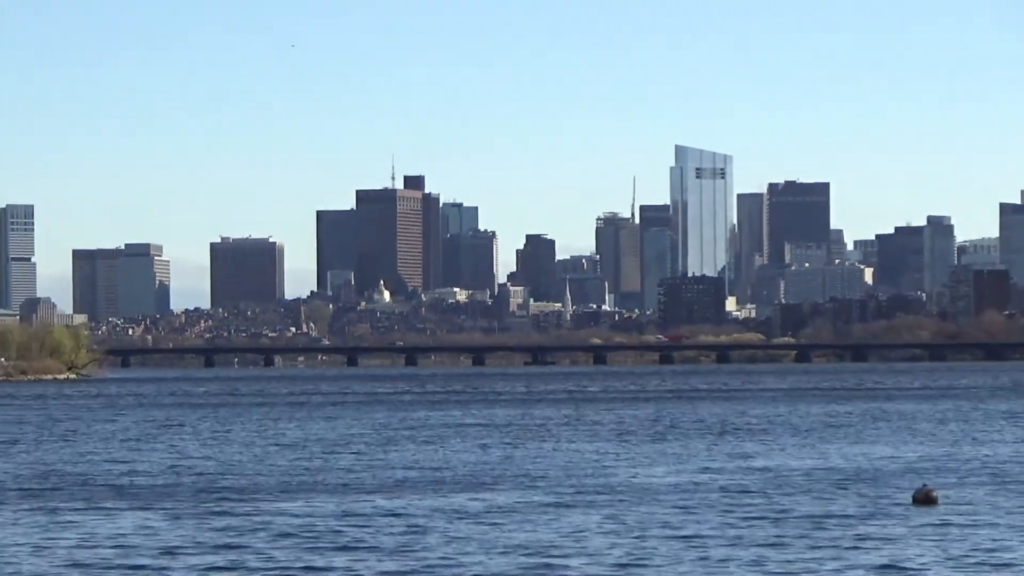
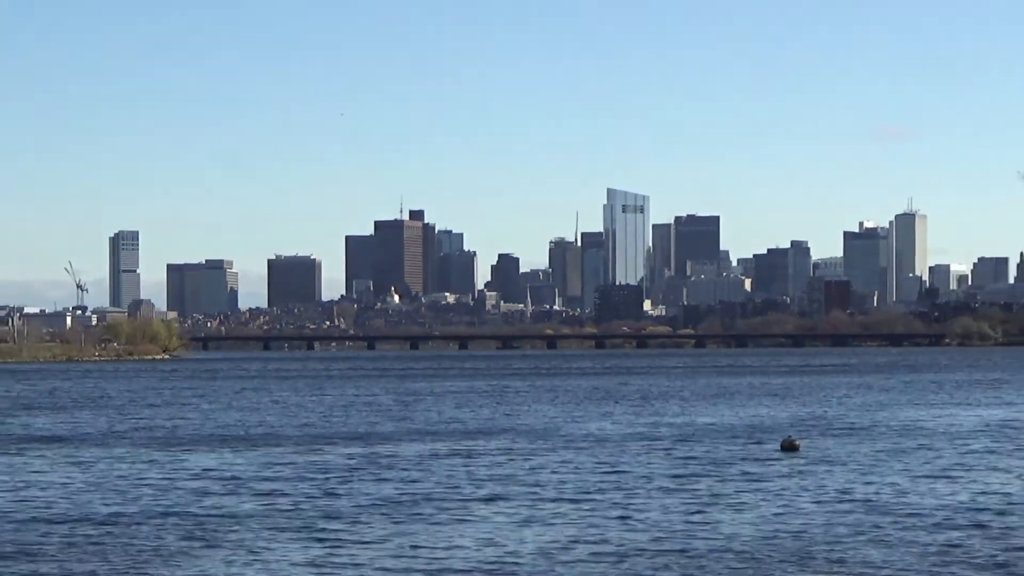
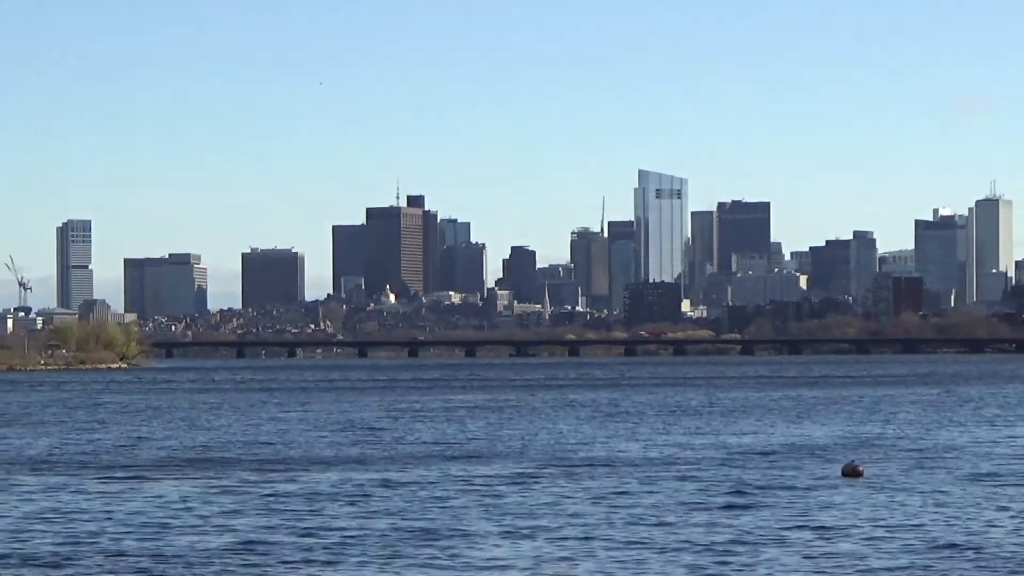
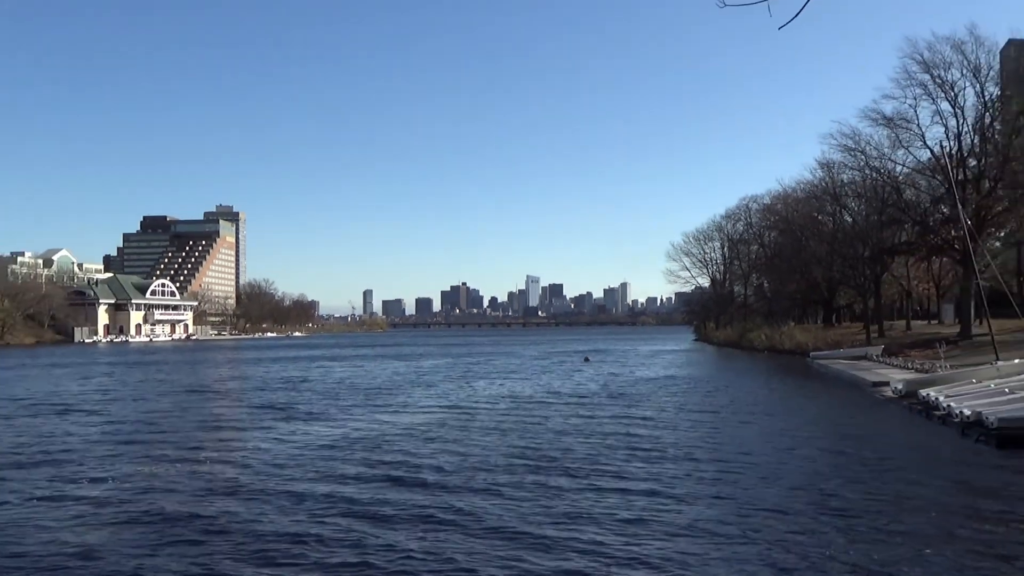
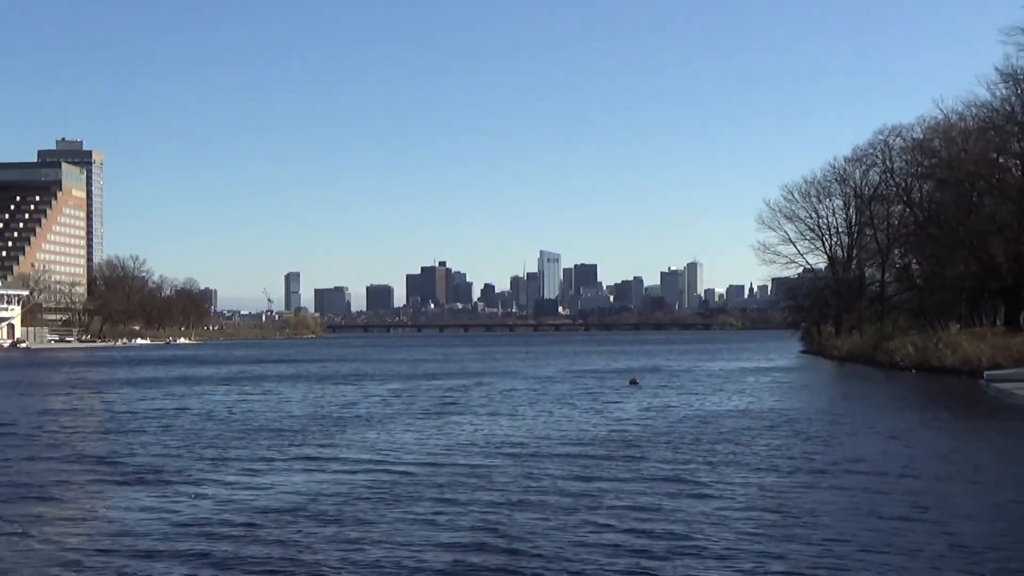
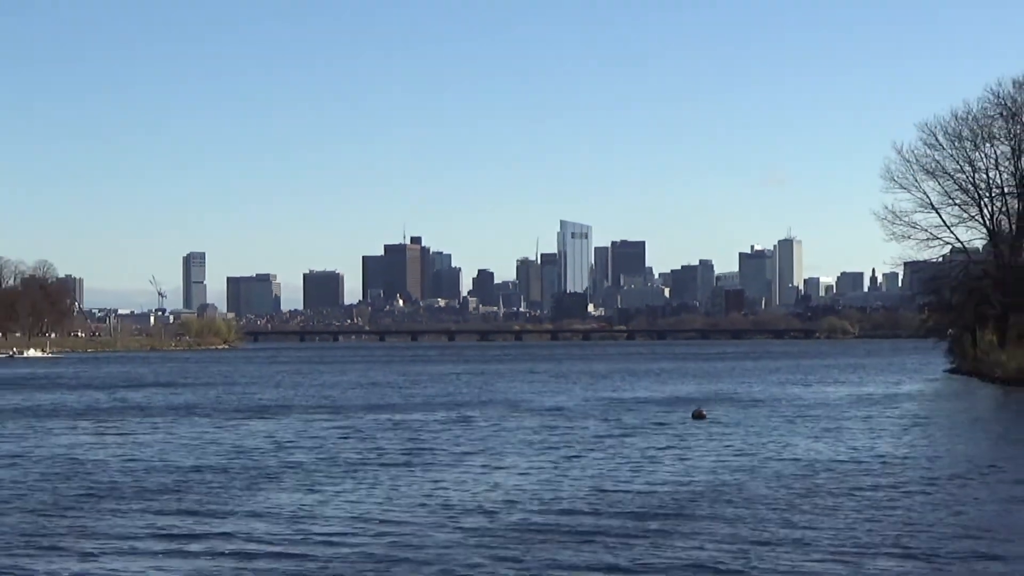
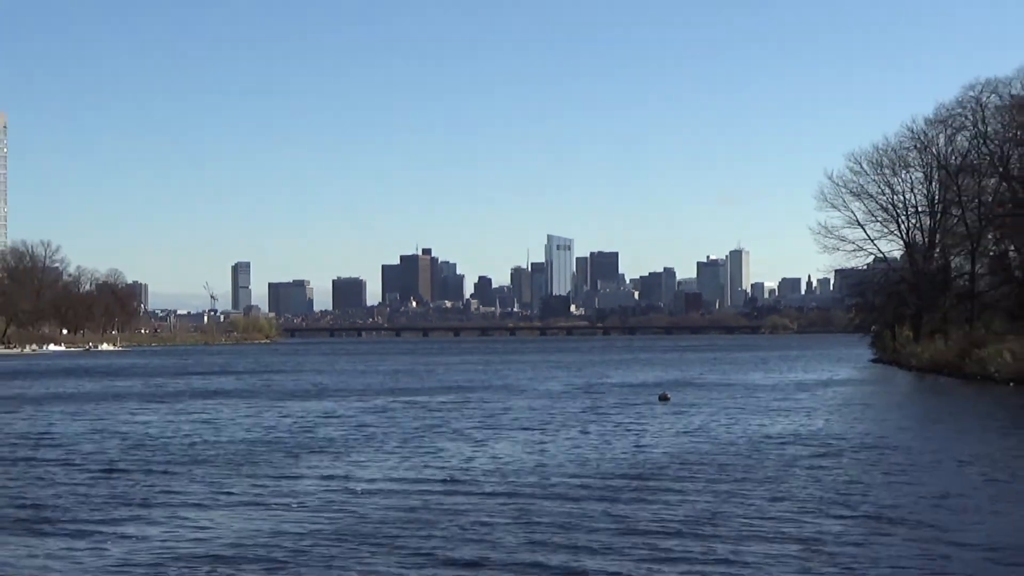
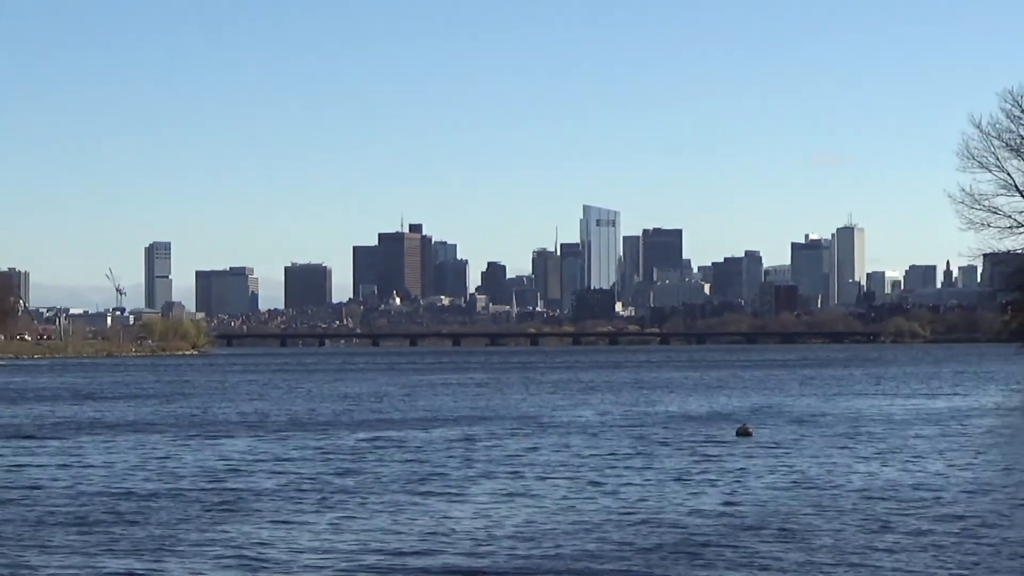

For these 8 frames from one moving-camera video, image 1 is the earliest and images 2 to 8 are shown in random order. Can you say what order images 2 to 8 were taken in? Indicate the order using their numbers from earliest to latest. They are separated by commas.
3, 2, 8, 6, 7, 5, 4
